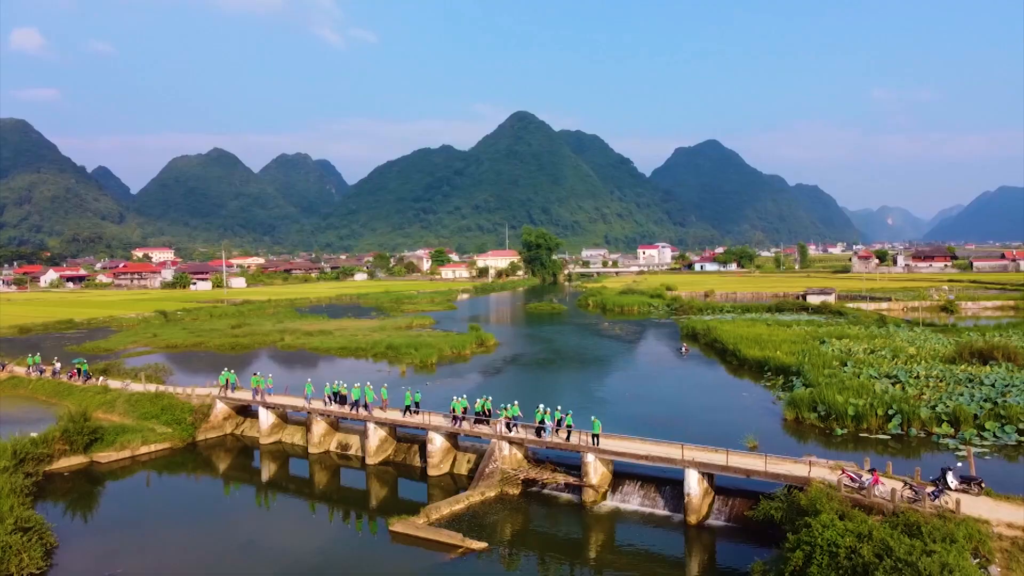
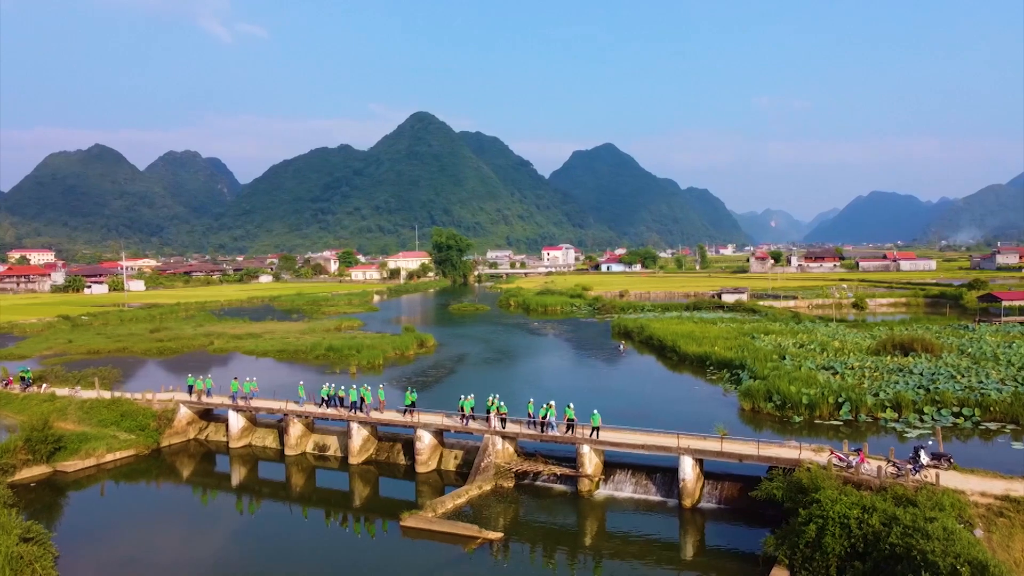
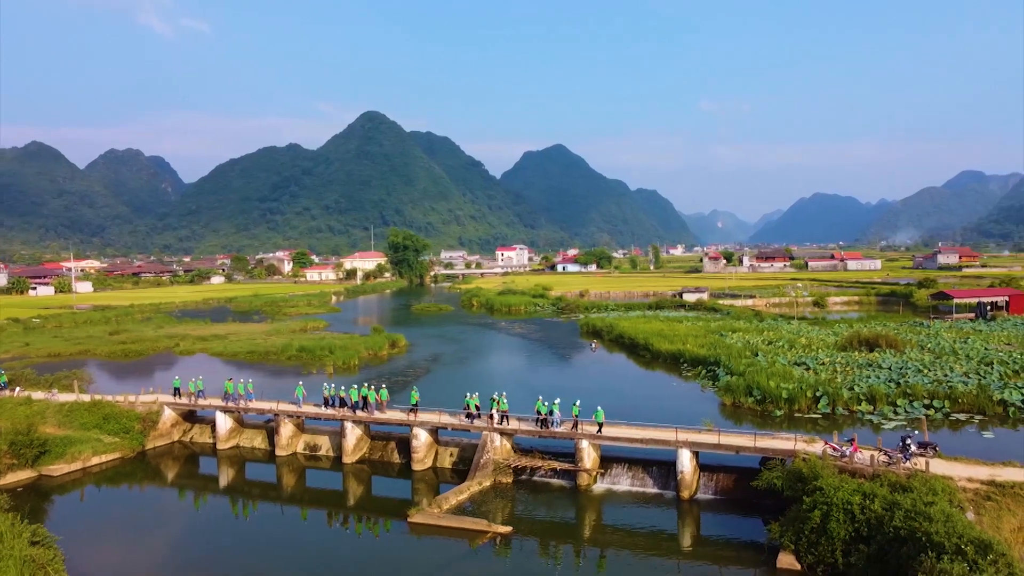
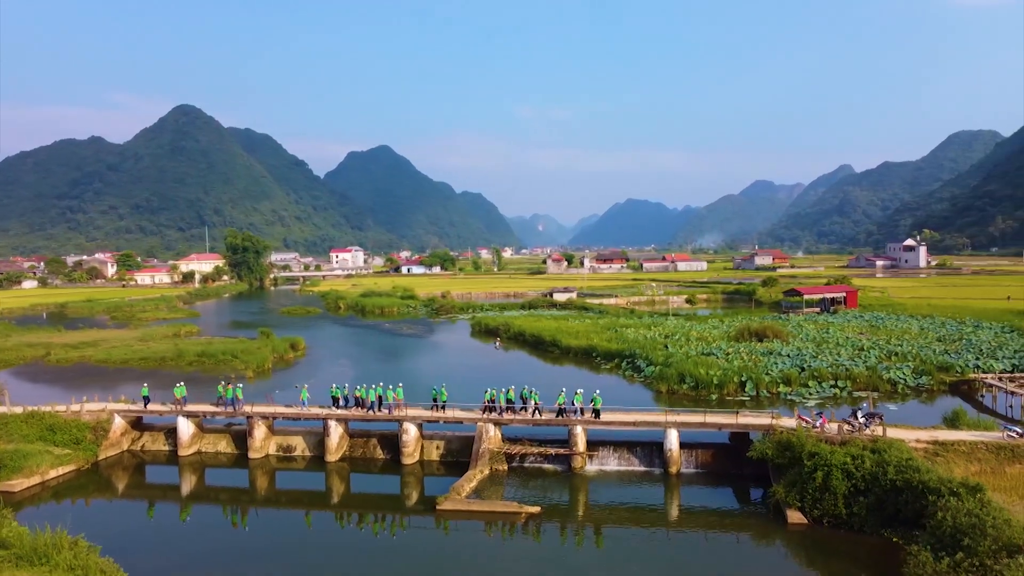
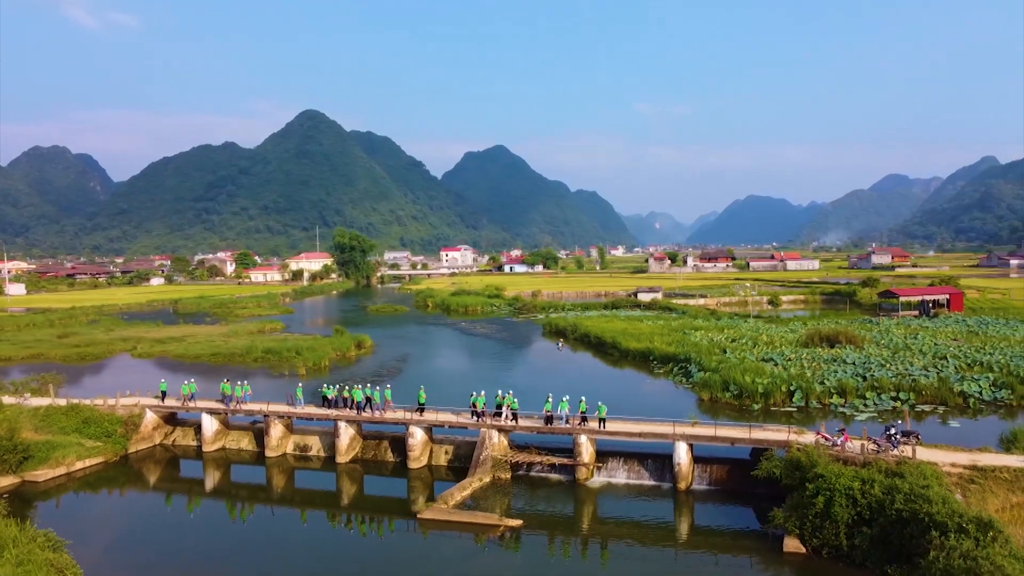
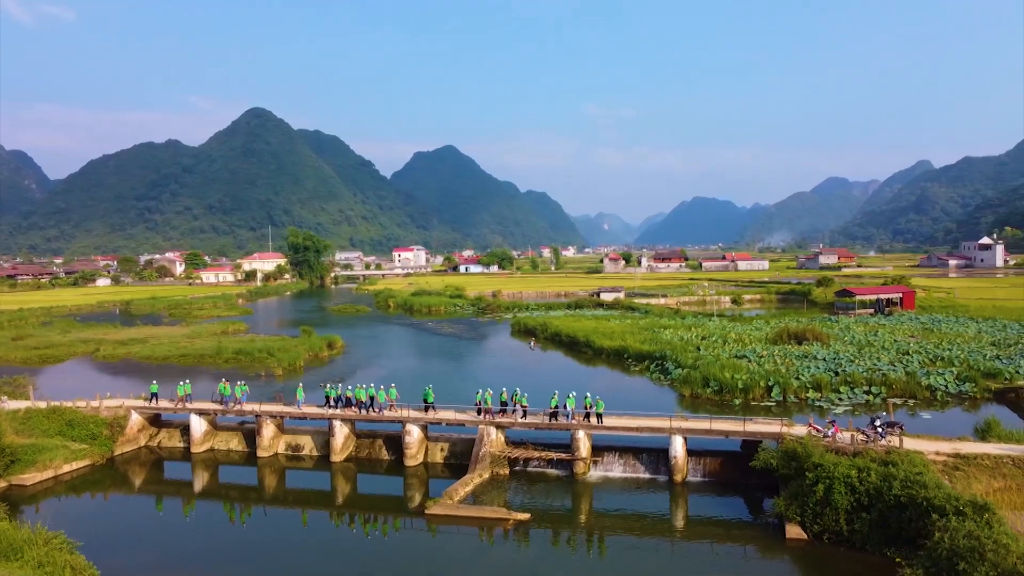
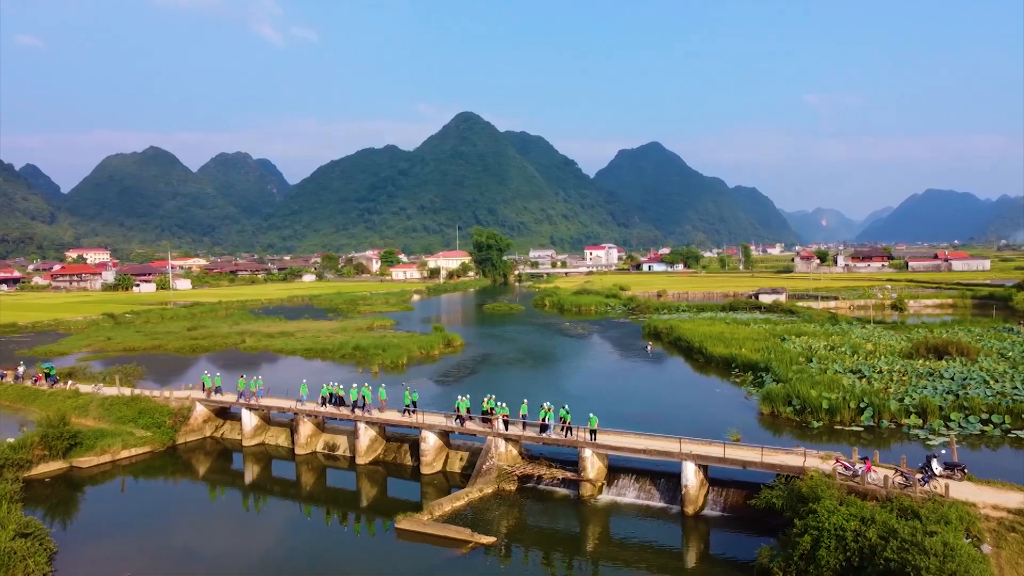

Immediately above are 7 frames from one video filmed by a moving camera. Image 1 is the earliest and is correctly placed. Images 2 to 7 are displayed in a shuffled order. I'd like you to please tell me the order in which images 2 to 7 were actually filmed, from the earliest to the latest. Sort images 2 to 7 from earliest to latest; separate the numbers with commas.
7, 2, 3, 5, 6, 4
